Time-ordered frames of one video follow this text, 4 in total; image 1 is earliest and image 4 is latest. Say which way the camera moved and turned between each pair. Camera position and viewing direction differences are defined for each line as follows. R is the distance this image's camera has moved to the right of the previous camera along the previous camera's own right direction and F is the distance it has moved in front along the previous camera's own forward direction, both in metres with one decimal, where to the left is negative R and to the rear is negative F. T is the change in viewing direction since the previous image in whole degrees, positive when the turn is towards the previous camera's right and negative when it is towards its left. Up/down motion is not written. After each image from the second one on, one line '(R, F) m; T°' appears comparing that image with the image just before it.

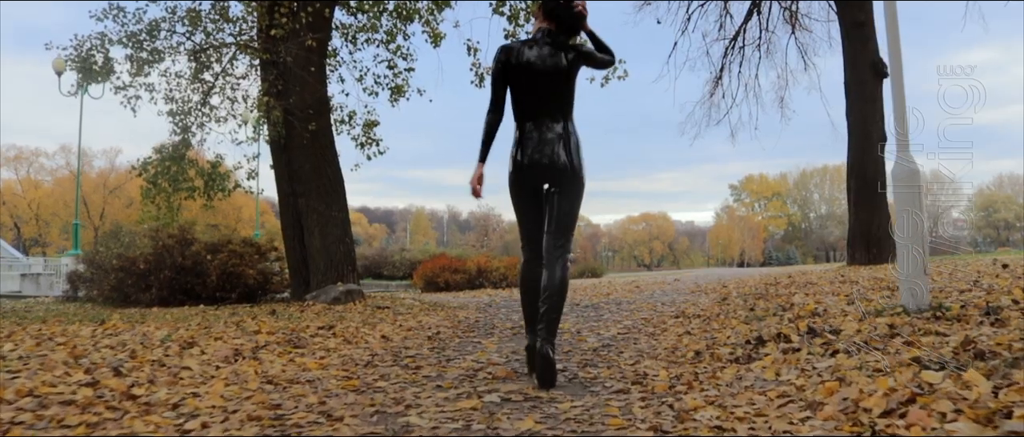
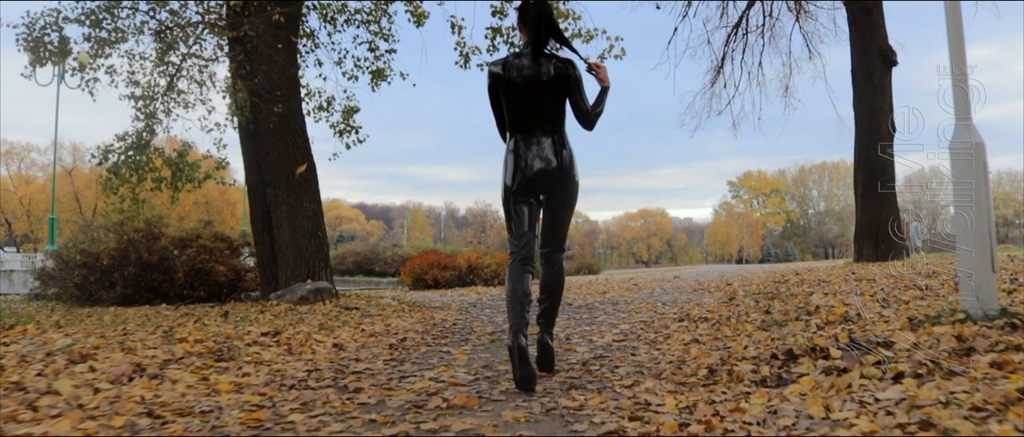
(+0.2, +0.9) m; 0°
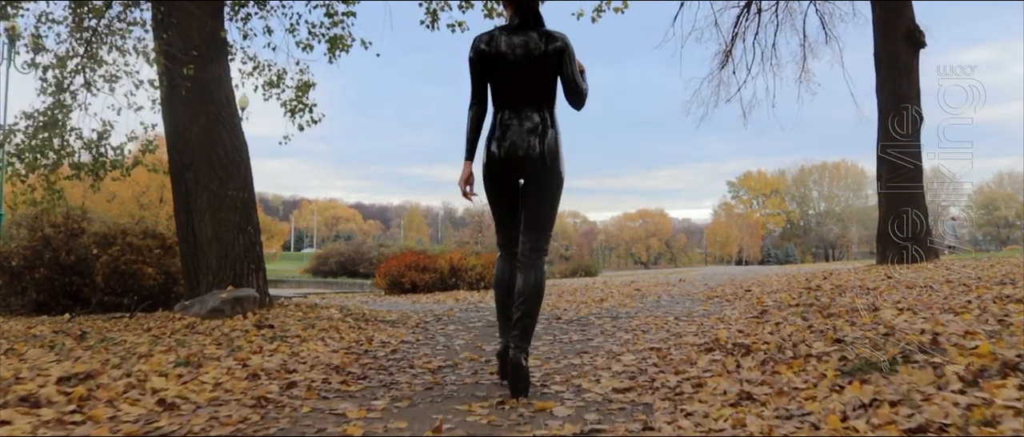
(+0.3, +1.9) m; 0°
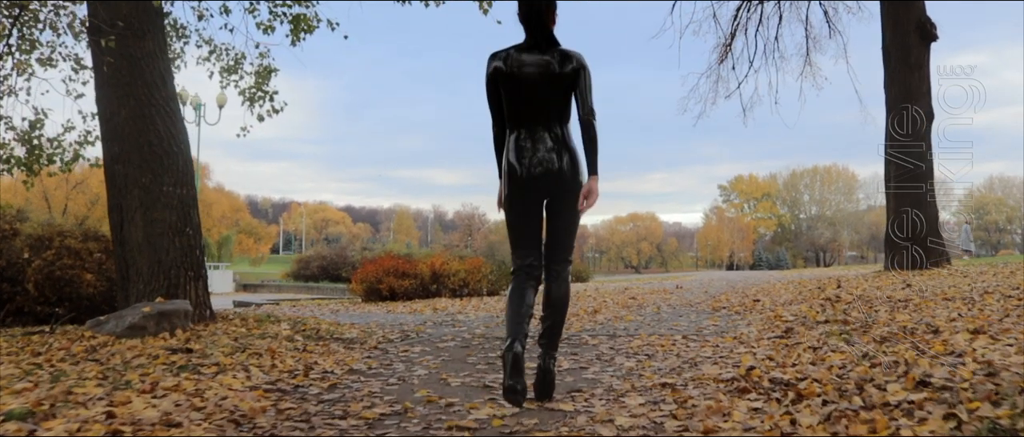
(+0.1, +1.1) m; +1°
